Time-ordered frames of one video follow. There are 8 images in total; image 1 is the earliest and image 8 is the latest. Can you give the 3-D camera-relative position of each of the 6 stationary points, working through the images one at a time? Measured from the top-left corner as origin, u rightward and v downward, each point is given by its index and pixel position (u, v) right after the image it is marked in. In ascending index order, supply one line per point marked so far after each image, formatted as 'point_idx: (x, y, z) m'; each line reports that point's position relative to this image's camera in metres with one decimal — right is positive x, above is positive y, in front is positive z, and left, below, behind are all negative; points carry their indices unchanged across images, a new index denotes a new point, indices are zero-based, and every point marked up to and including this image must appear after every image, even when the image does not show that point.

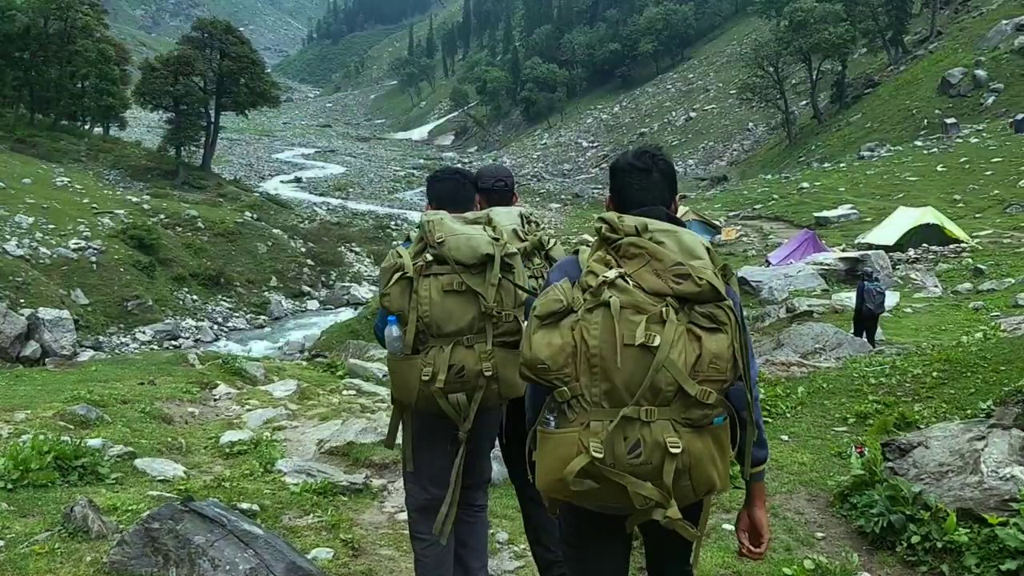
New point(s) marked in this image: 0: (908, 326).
0: (+6.4, -0.6, +13.4) m
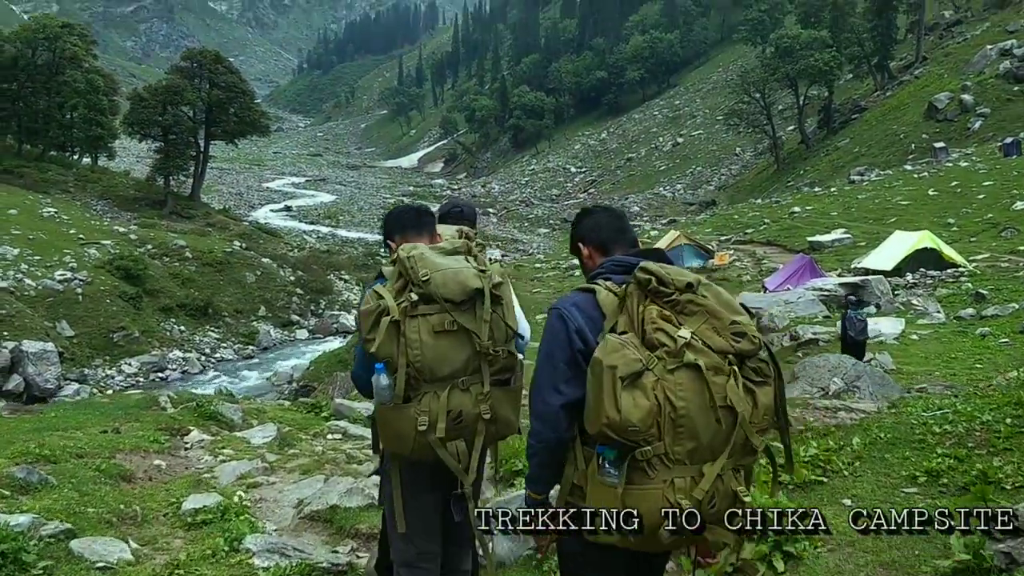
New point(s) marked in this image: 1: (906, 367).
0: (+6.4, -1.0, +13.1) m
1: (+5.8, -1.2, +12.1) m
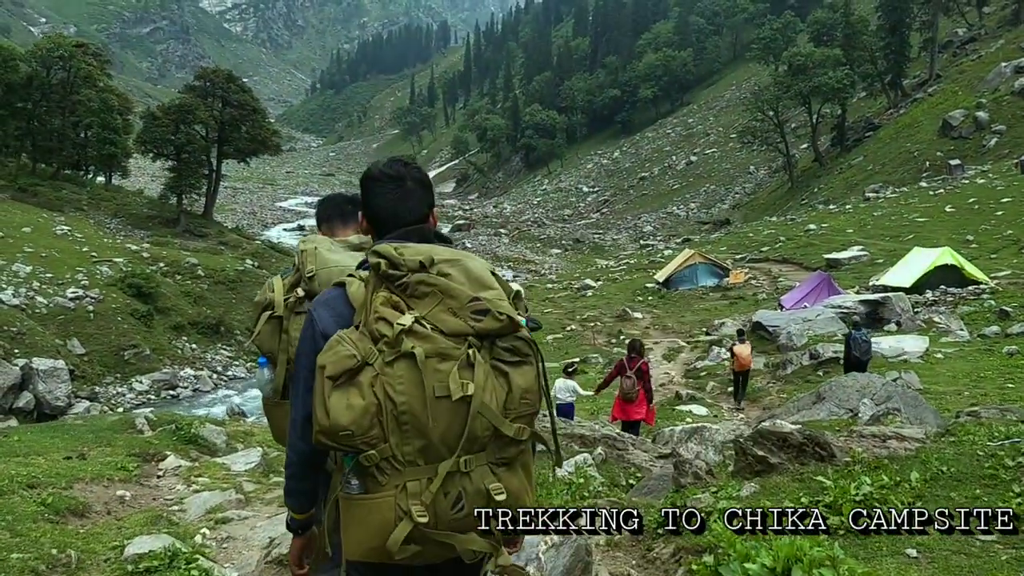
0: (+6.5, -1.3, +12.6) m
1: (+5.9, -1.4, +11.6) m
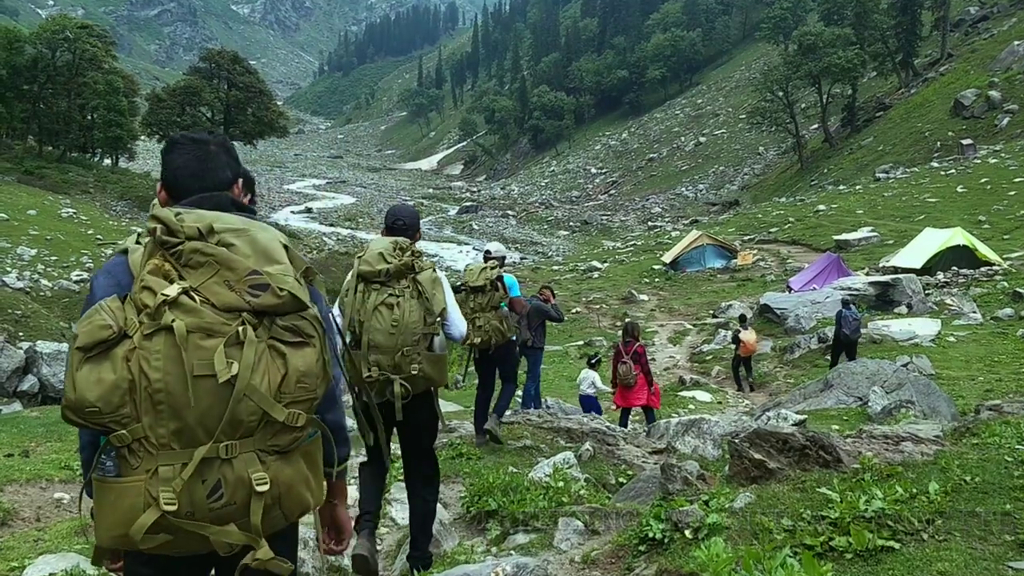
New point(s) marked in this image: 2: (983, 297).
0: (+6.5, -1.0, +12.2) m
1: (+5.9, -1.1, +11.3) m
2: (+10.0, -0.2, +17.7) m
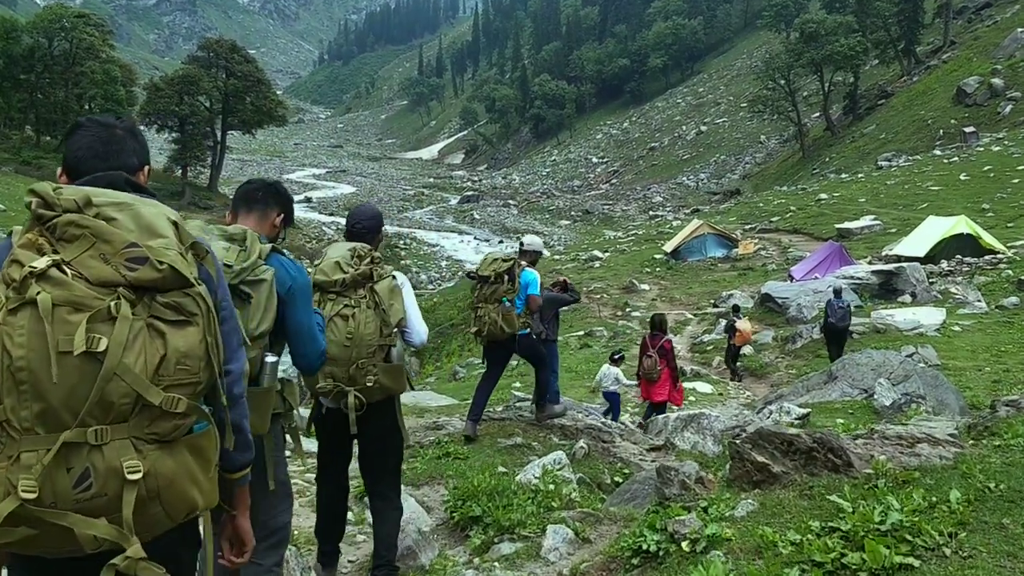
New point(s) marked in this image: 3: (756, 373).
0: (+6.5, -0.9, +12.0) m
1: (+5.9, -1.0, +11.1) m
2: (+10.0, 0.0, +17.5) m
3: (+3.9, -1.3, +13.1) m
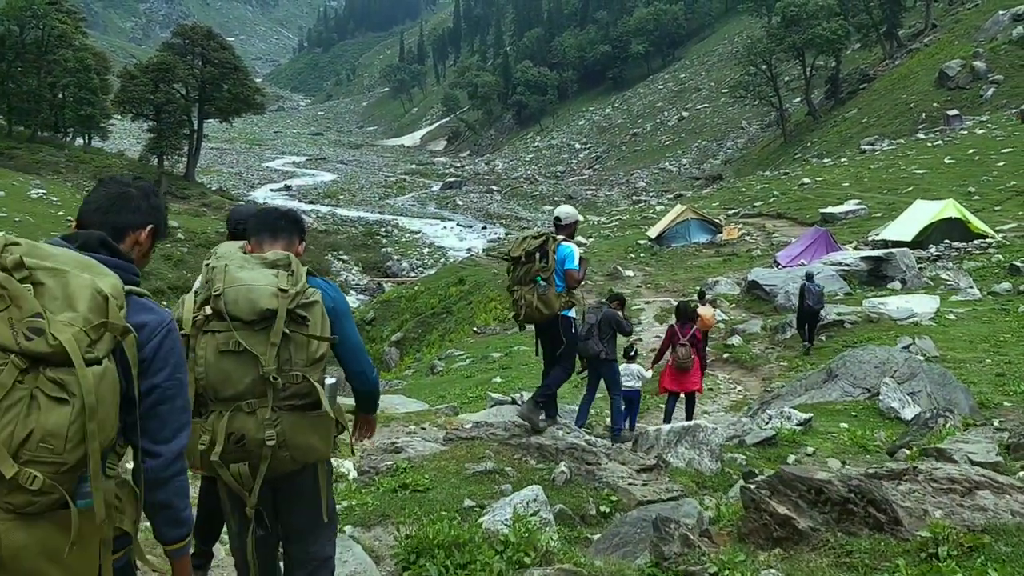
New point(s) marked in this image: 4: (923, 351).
0: (+6.2, -0.7, +11.6) m
1: (+5.6, -0.8, +10.7) m
2: (+9.6, +0.3, +17.1) m
3: (+3.6, -1.2, +12.6) m
4: (+5.2, -0.8, +10.5) m
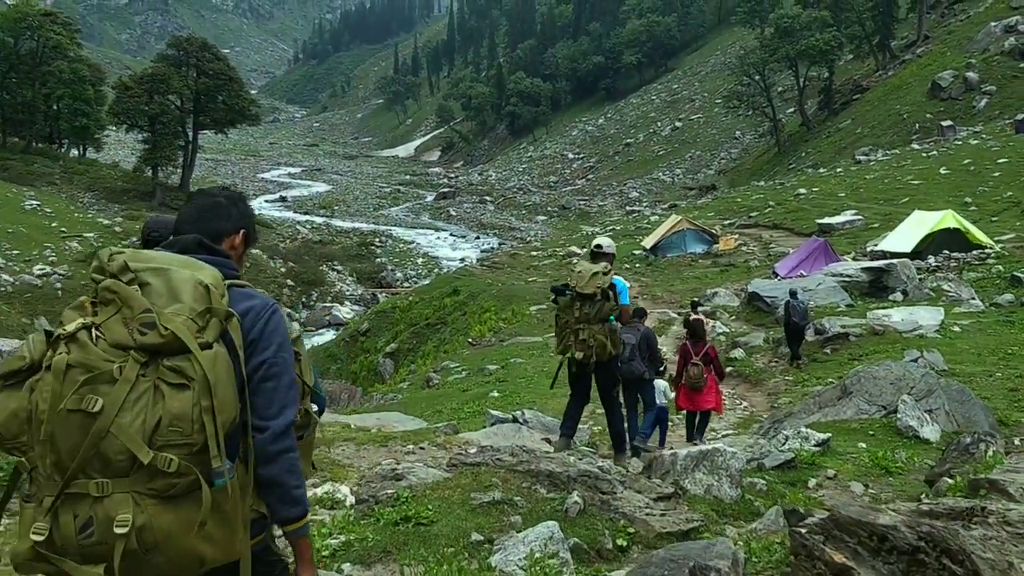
0: (+6.2, -0.8, +11.4) m
1: (+5.6, -1.0, +10.5) m
2: (+9.6, +0.1, +17.0) m
3: (+3.6, -1.3, +12.4) m
4: (+5.2, -0.9, +10.3) m
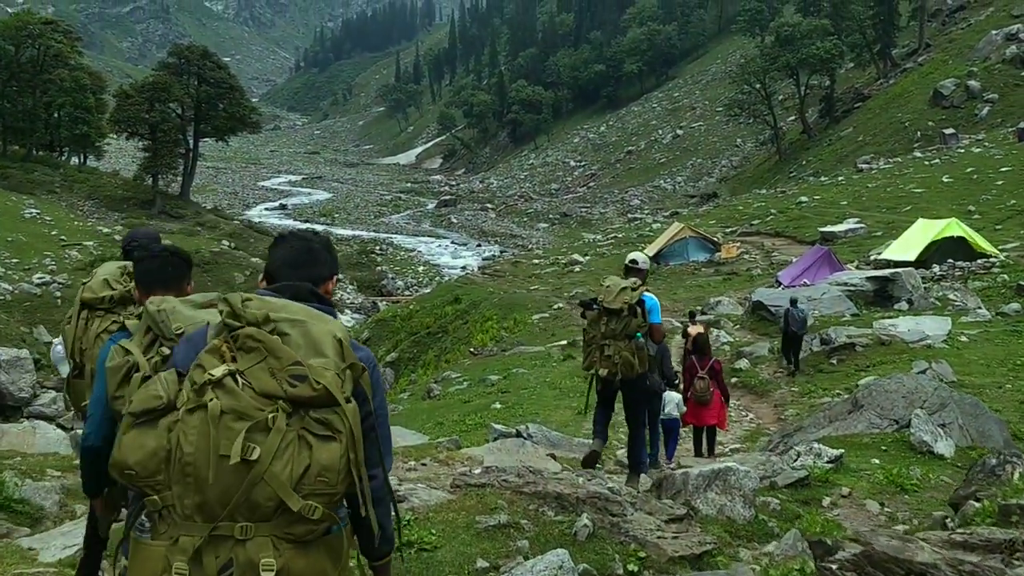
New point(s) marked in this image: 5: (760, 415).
0: (+6.2, -1.0, +11.3) m
1: (+5.6, -1.1, +10.4) m
2: (+9.6, -0.1, +16.9) m
3: (+3.6, -1.5, +12.3) m
4: (+5.2, -1.1, +10.2) m
5: (+3.3, -1.7, +11.3) m
